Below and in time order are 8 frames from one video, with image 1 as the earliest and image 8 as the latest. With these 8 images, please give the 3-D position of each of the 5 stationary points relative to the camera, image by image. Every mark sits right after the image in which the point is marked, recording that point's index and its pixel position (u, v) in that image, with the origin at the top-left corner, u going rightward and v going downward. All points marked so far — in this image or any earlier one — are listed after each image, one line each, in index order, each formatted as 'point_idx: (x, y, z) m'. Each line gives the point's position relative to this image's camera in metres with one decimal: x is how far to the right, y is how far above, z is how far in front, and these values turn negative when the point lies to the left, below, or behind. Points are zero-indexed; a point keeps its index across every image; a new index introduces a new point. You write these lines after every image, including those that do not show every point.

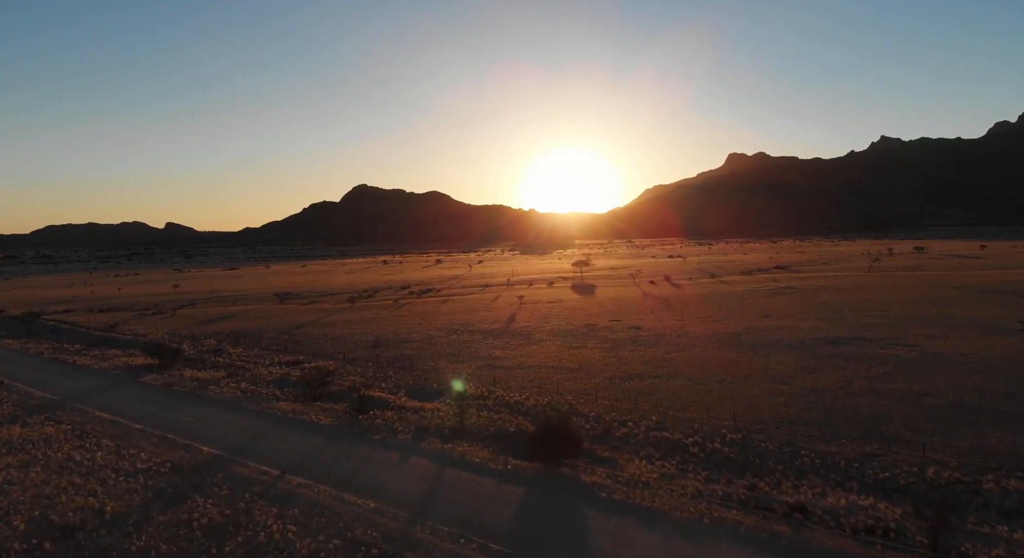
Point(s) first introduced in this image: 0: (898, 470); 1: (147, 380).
0: (+7.8, -3.9, +11.4) m
1: (-12.9, -3.6, +19.9) m
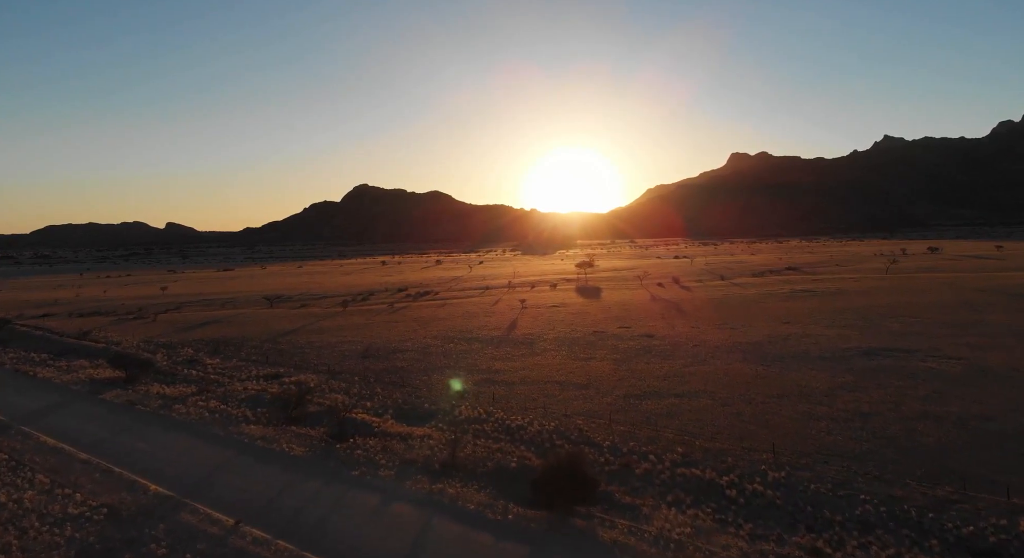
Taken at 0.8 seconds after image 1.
0: (+7.8, -4.0, +9.4) m
1: (-12.9, -3.7, +17.9) m
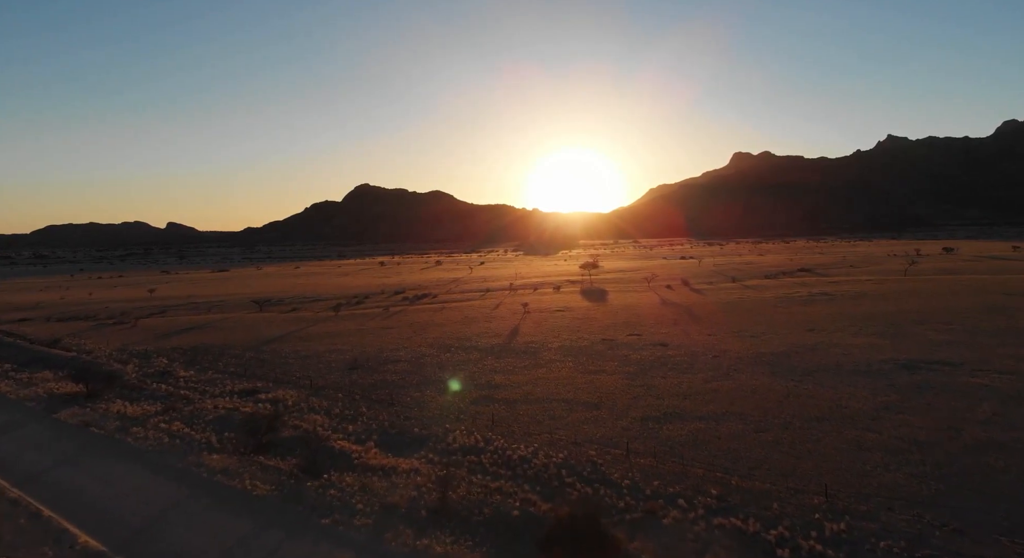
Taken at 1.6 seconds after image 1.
0: (+7.8, -4.2, +7.4) m
1: (-12.8, -3.9, +16.0) m
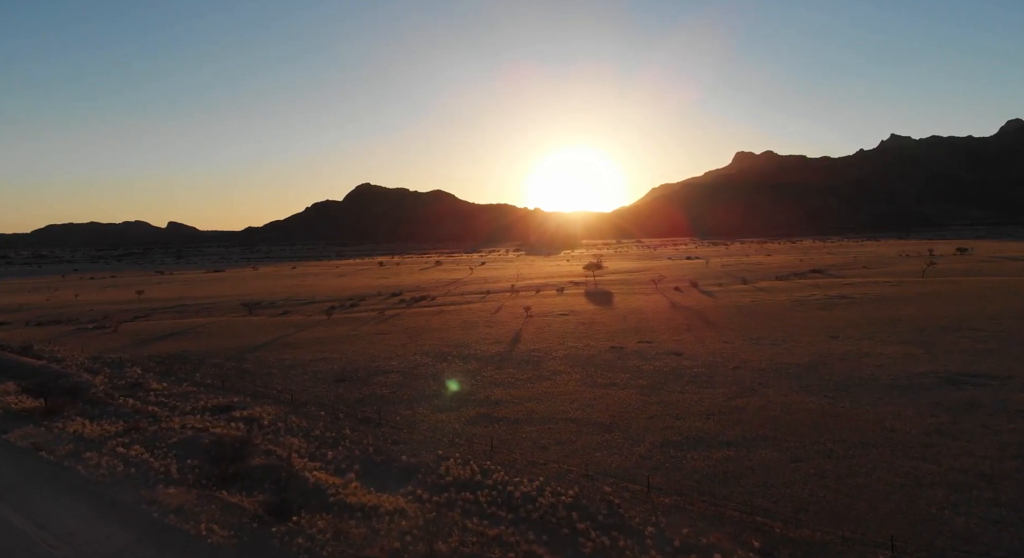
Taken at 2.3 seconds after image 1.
0: (+7.8, -4.3, +5.7) m
1: (-12.8, -4.0, +14.4) m
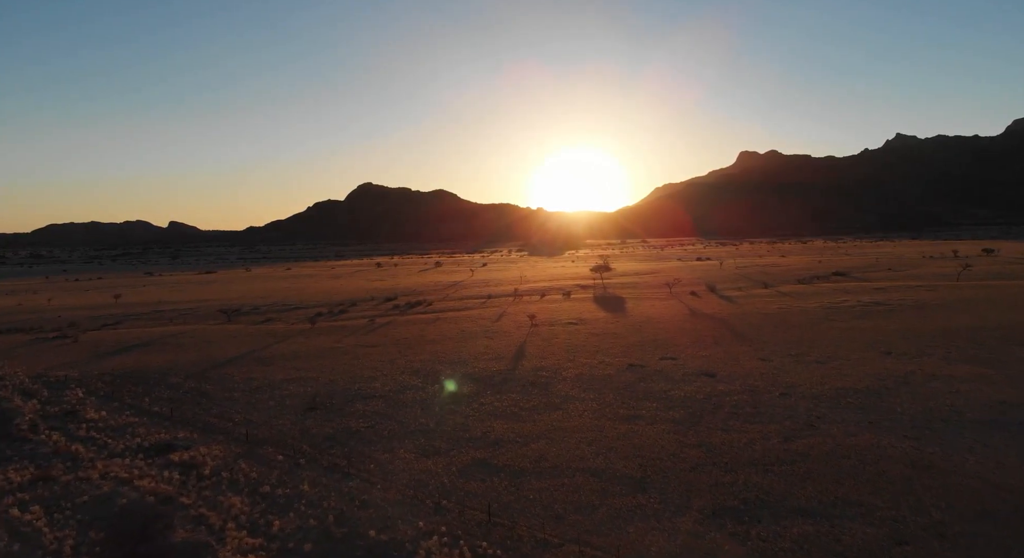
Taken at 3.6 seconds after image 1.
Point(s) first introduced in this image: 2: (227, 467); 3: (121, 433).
0: (+7.9, -4.6, +2.7) m
1: (-12.7, -4.3, +11.5) m
2: (-6.0, -3.9, +11.9) m
3: (-10.0, -3.9, +14.5) m
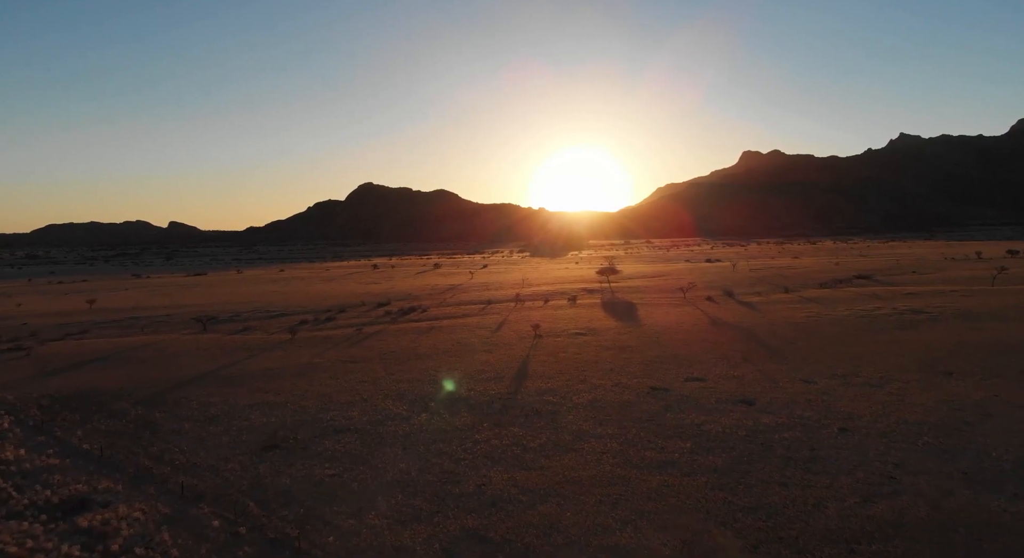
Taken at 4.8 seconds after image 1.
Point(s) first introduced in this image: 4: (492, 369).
0: (+7.9, -4.8, 0.0) m
1: (-12.7, -4.5, +8.8) m
2: (-6.0, -4.2, +9.2) m
3: (-9.9, -4.2, +11.8) m
4: (-0.7, -3.1, +19.5) m
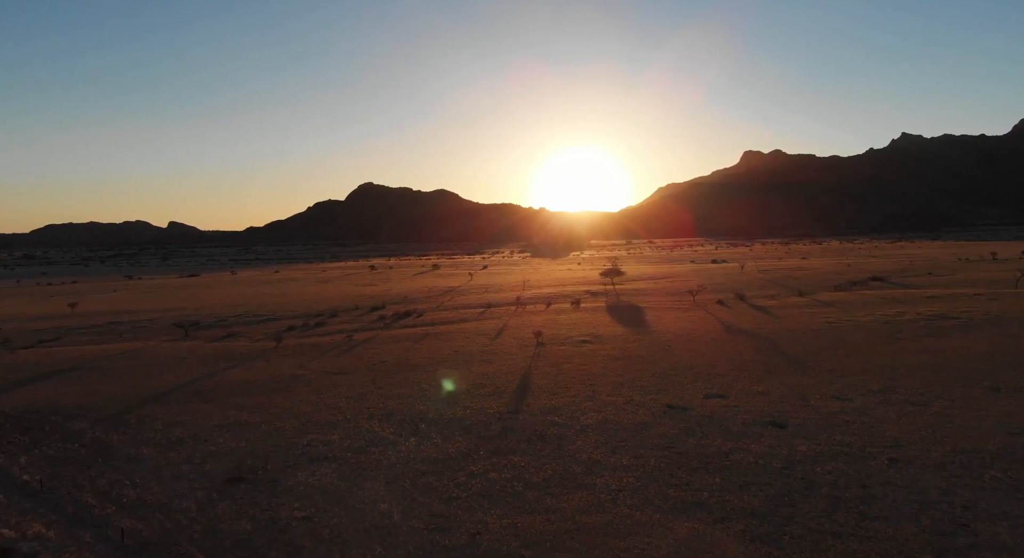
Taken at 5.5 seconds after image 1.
0: (+7.9, -5.0, -1.7) m
1: (-12.7, -4.7, +7.1) m
2: (-6.0, -4.3, +7.6) m
3: (-9.9, -4.3, +10.1) m
4: (-0.7, -3.2, +17.8) m
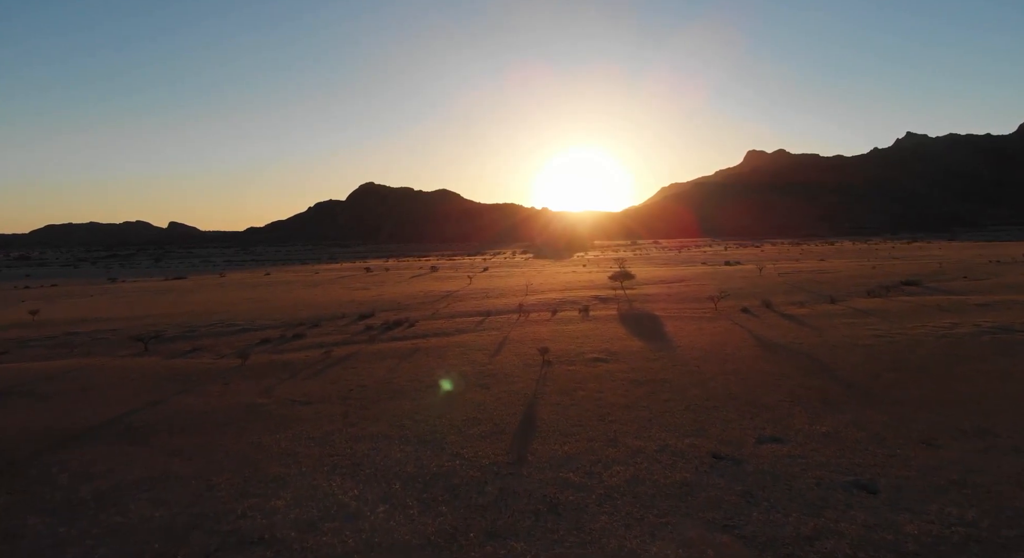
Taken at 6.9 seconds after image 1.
0: (+7.8, -5.3, -4.9) m
1: (-12.7, -5.0, +4.0) m
2: (-5.9, -4.6, +4.4) m
3: (-9.9, -4.6, +7.0) m
4: (-0.6, -3.5, +14.6) m
